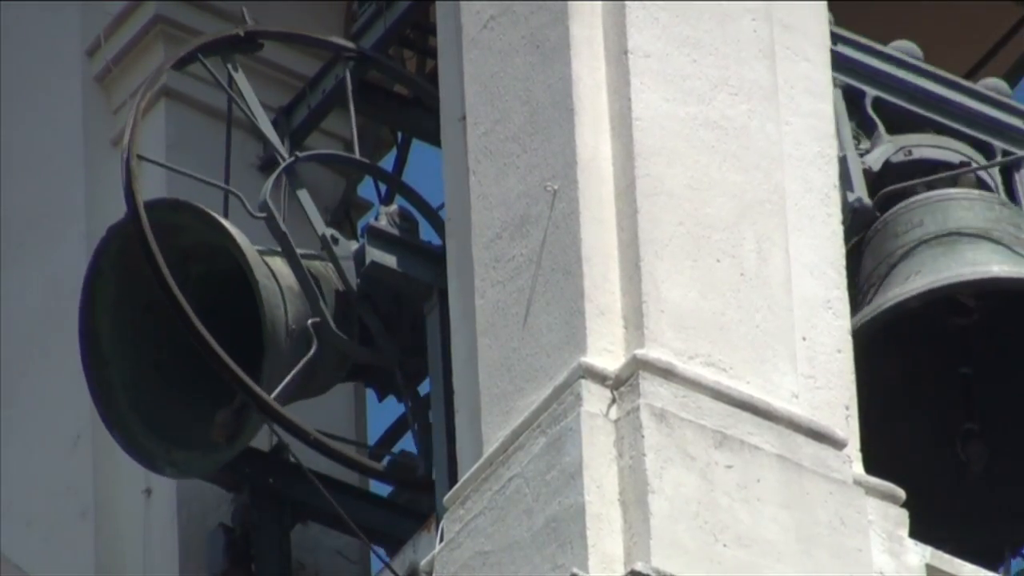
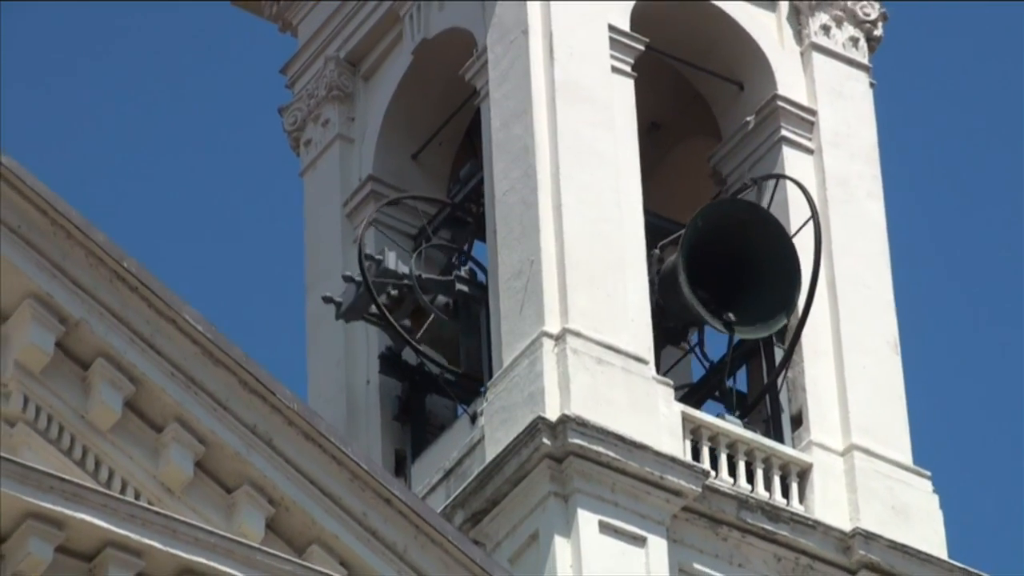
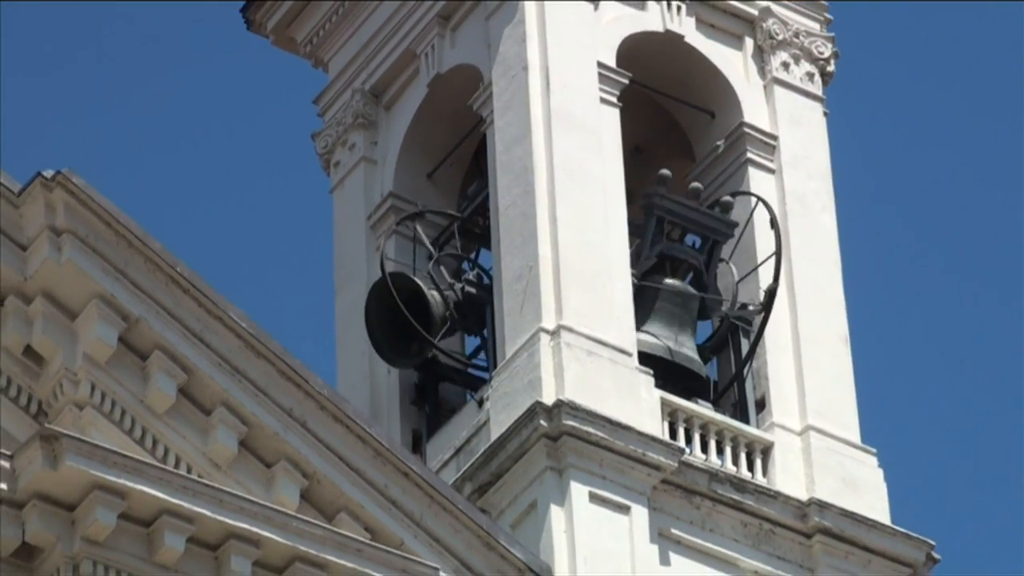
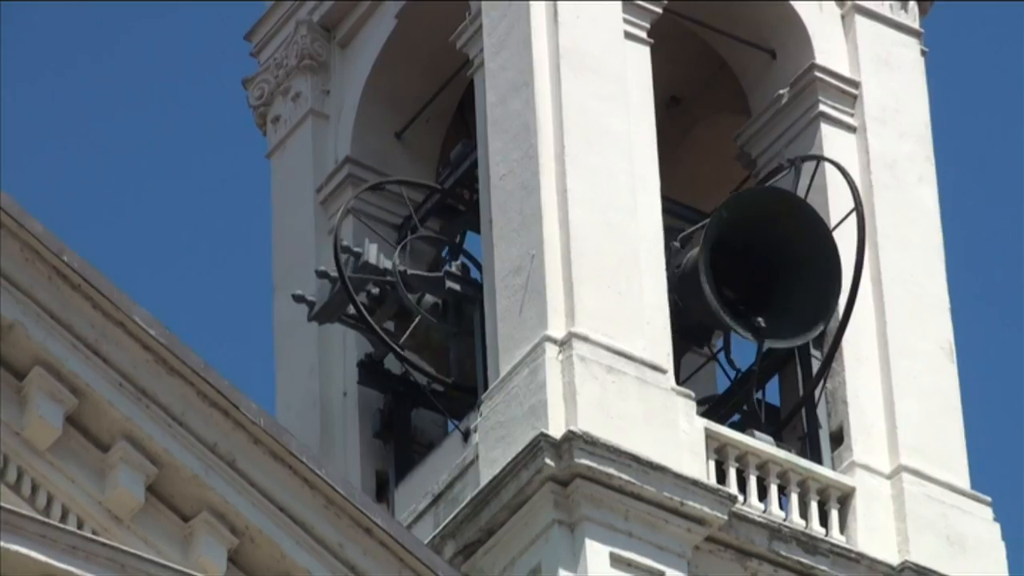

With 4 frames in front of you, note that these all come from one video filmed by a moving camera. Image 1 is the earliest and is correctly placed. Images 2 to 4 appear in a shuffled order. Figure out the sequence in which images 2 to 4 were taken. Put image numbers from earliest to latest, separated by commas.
4, 2, 3
